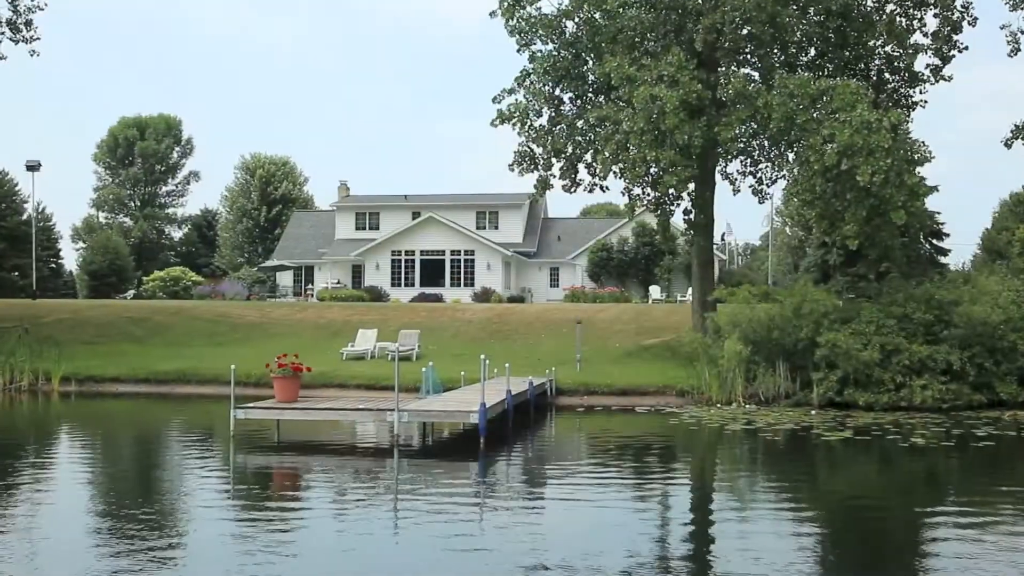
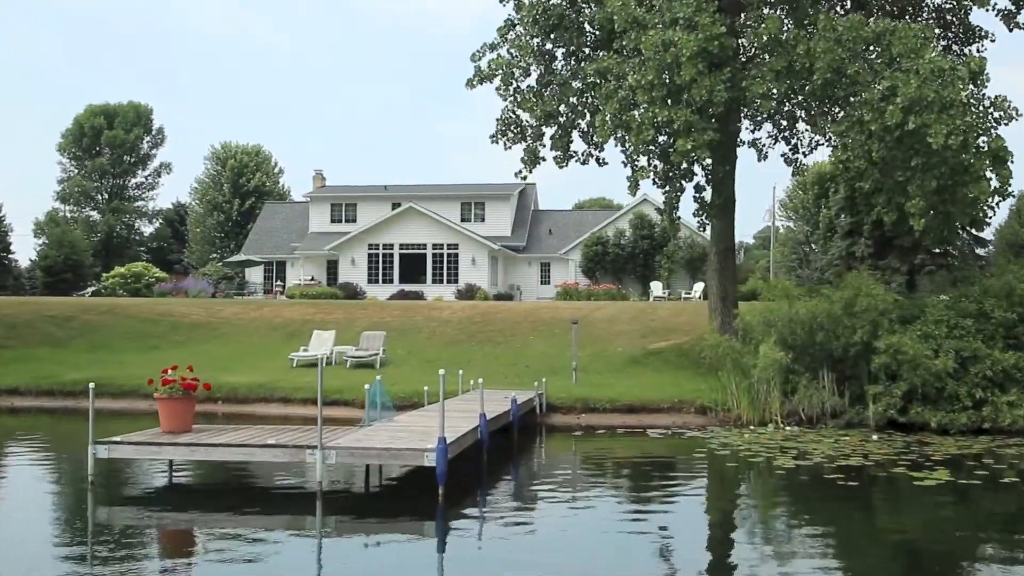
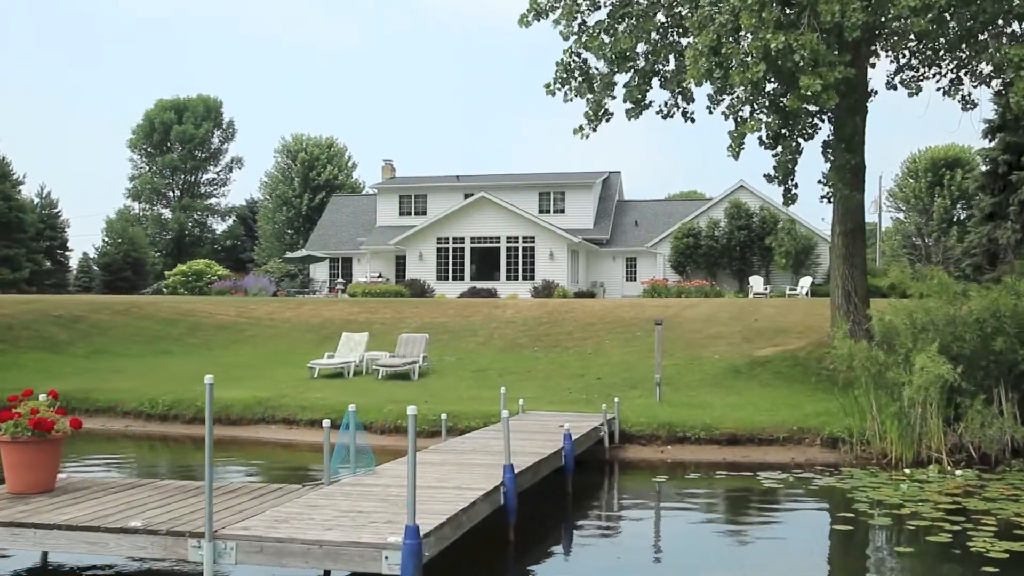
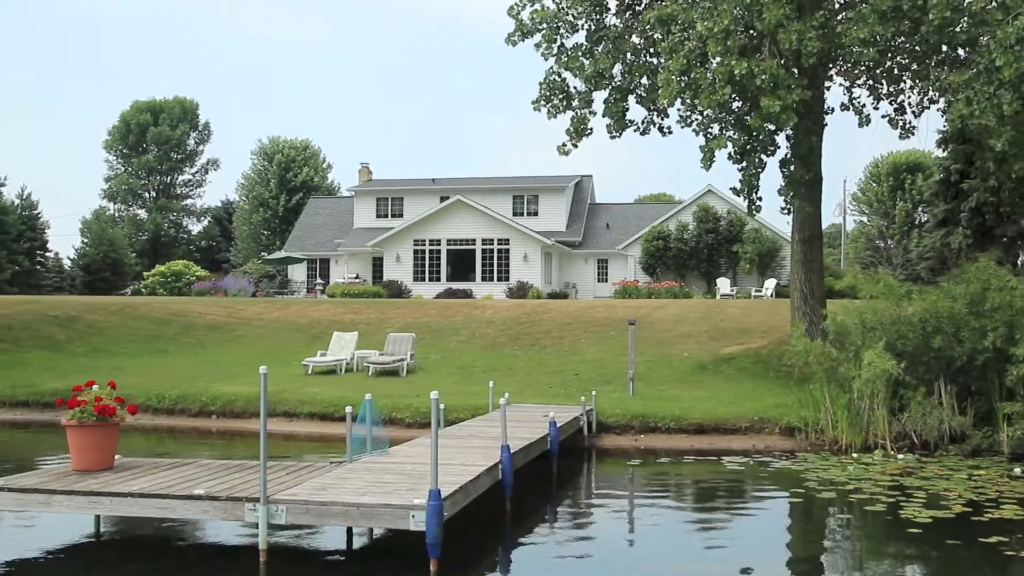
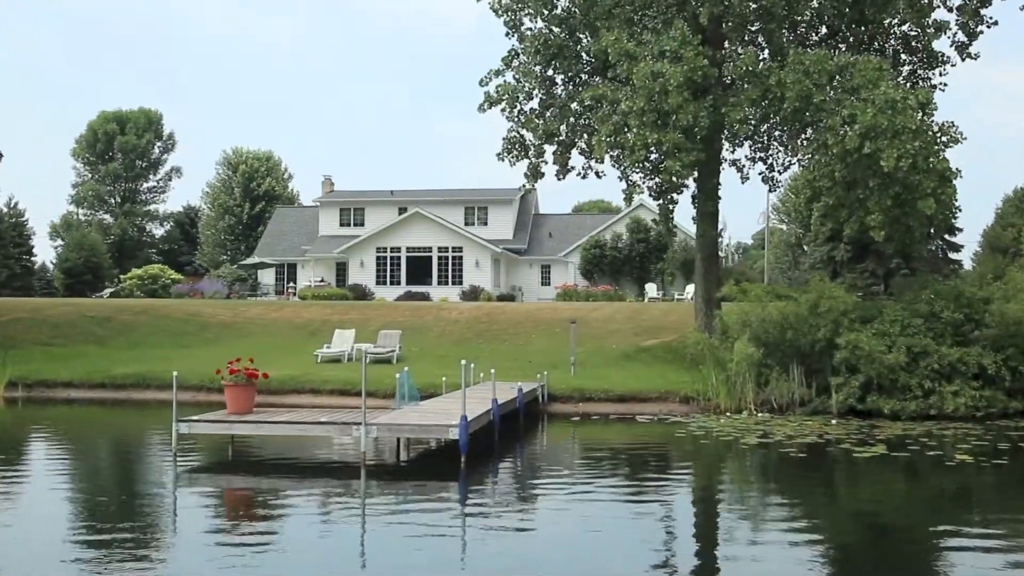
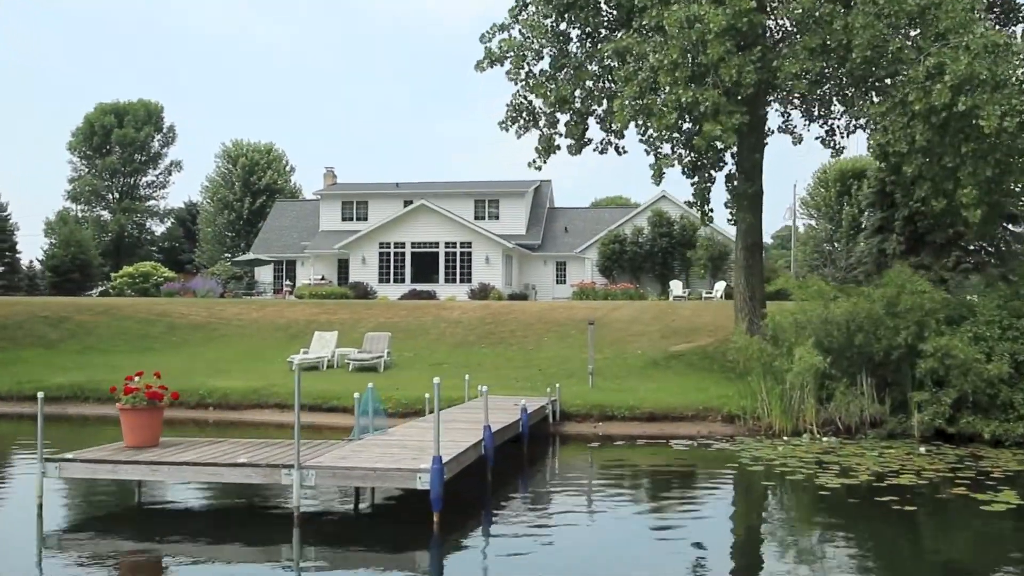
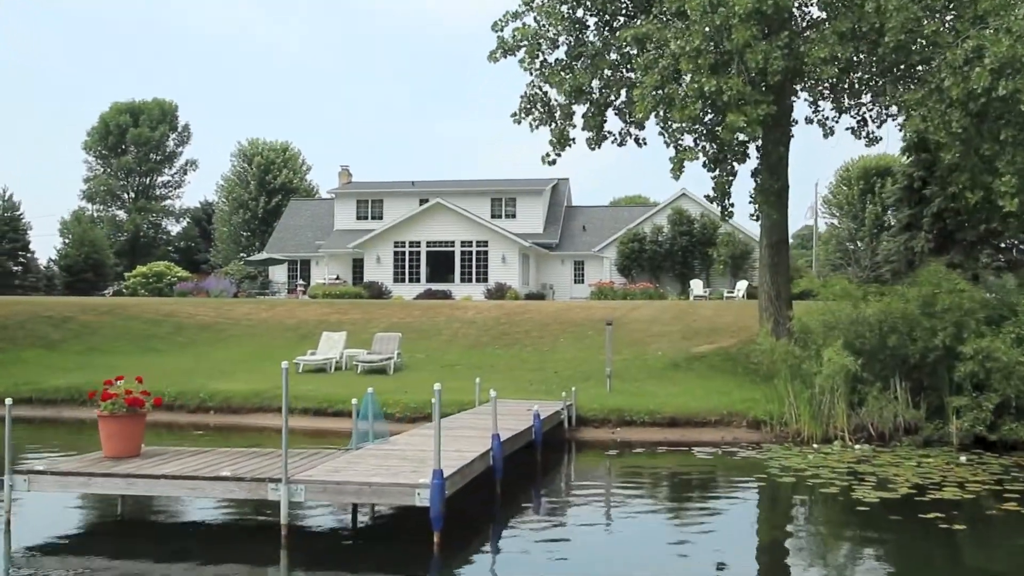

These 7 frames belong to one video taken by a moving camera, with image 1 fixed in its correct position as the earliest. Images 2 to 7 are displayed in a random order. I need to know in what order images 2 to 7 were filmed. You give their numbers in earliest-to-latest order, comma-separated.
5, 2, 6, 7, 4, 3
